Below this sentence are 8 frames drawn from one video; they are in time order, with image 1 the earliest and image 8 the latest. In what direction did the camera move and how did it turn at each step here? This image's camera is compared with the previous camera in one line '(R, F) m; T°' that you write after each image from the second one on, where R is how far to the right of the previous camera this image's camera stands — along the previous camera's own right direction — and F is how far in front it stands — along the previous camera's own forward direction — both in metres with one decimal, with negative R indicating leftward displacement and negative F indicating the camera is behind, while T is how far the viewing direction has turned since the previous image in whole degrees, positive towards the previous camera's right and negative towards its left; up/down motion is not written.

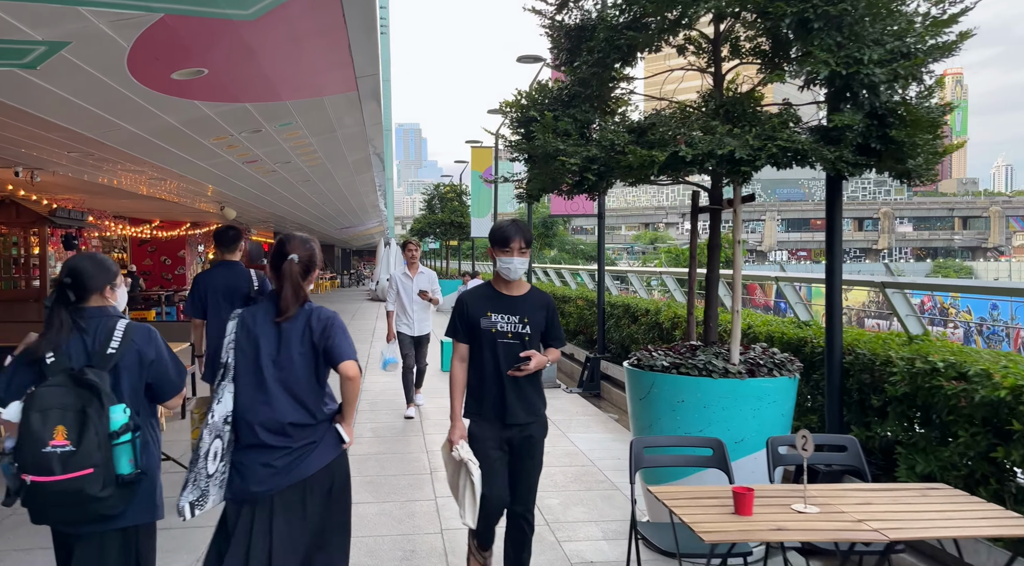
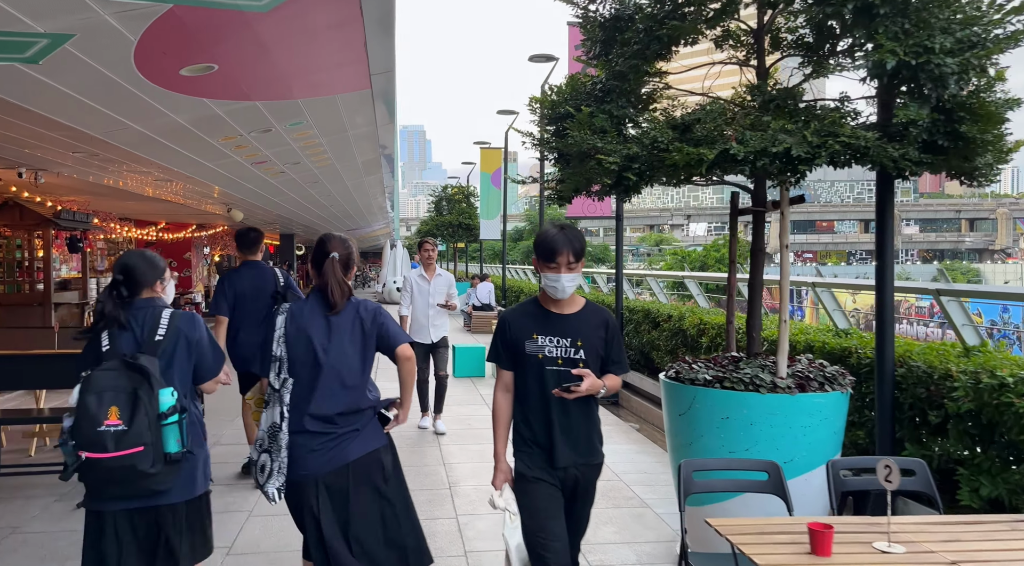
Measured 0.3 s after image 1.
(-0.2, +0.3) m; 0°
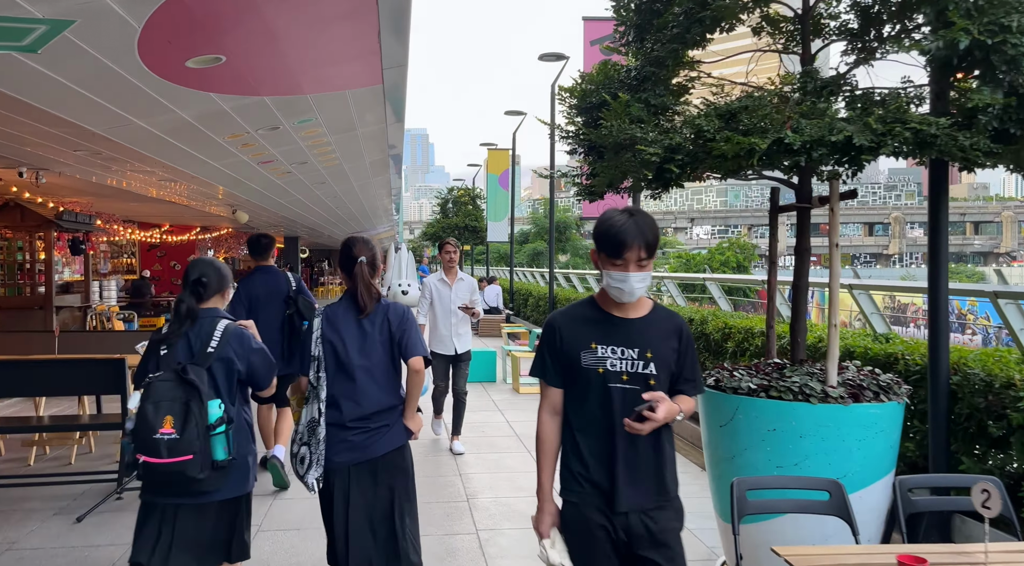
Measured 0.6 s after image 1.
(-0.1, +0.2) m; 0°
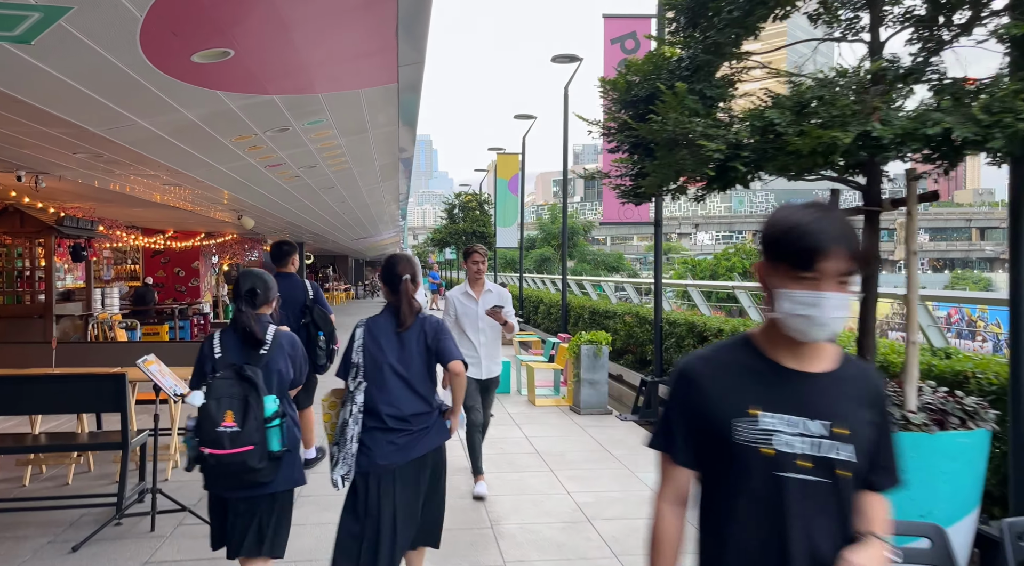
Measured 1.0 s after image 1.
(-0.2, +0.3) m; 0°
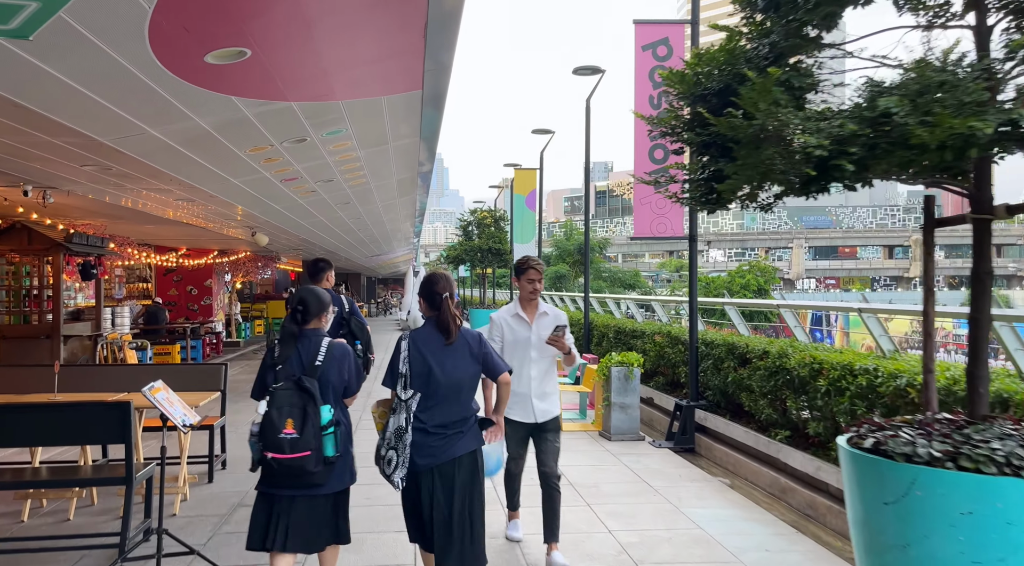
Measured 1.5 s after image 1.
(-0.2, +0.4) m; -1°
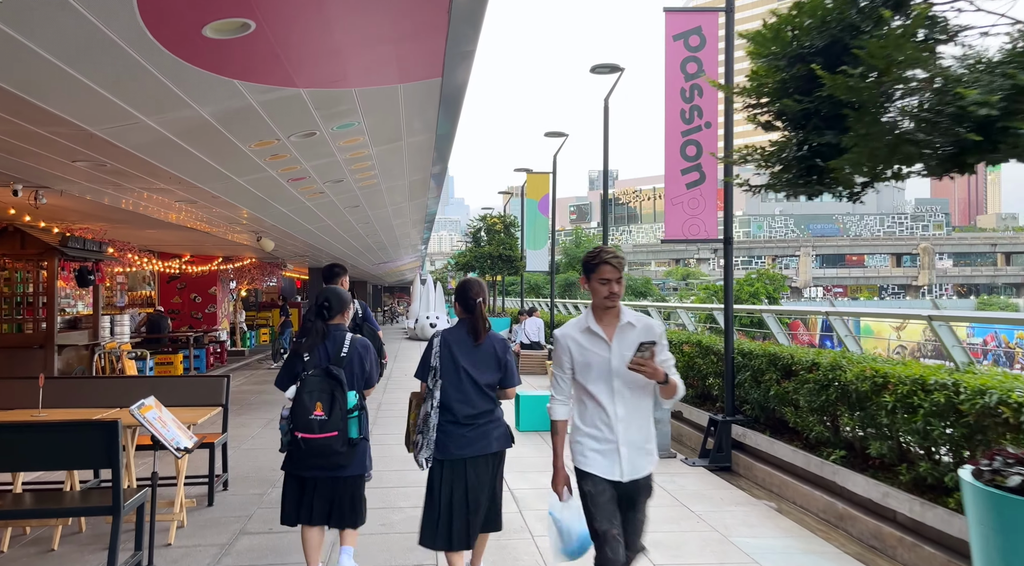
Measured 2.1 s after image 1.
(-0.2, +0.5) m; 0°
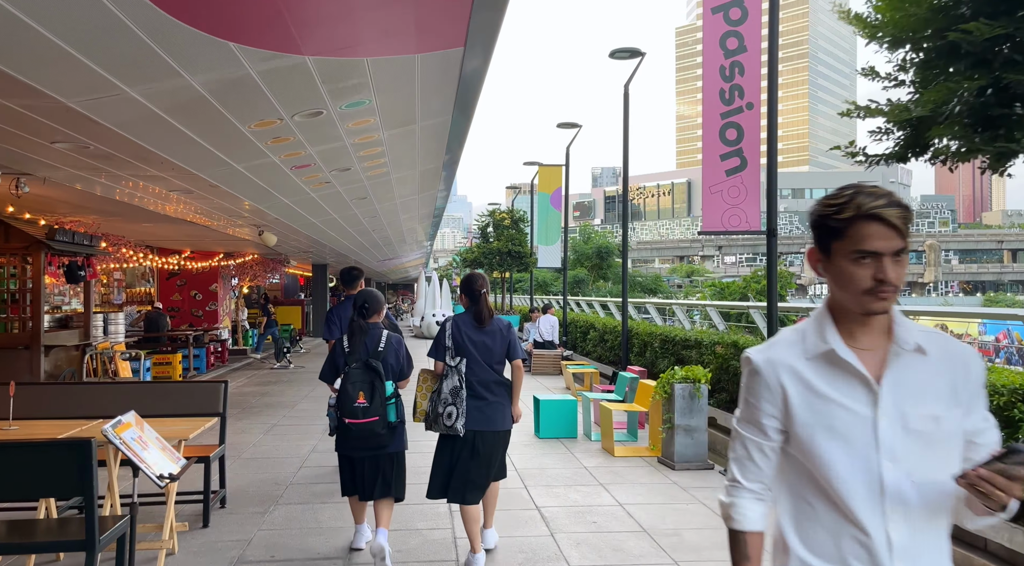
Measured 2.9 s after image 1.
(-0.2, +0.6) m; 0°
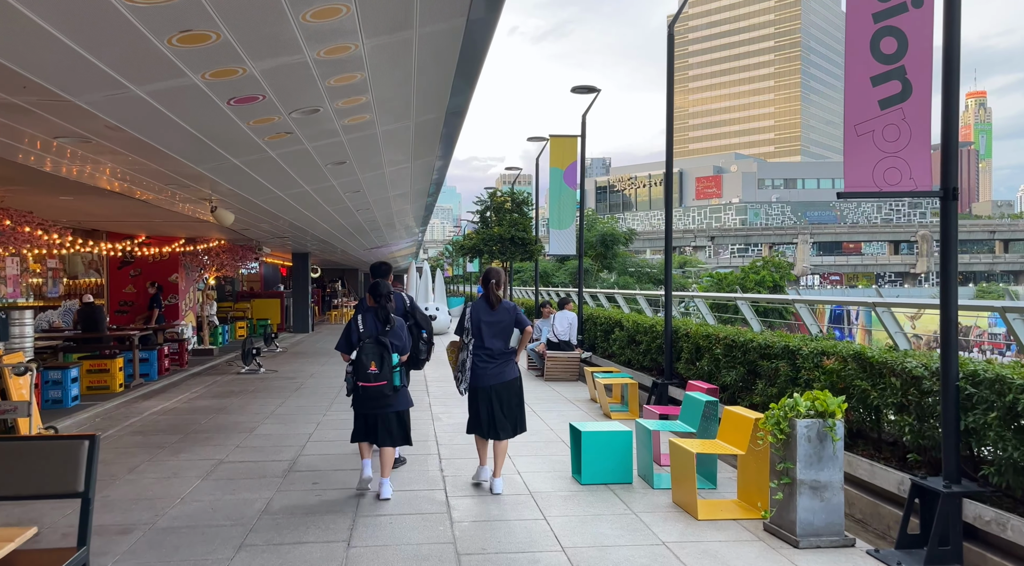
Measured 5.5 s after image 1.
(-0.4, +2.3) m; +1°
